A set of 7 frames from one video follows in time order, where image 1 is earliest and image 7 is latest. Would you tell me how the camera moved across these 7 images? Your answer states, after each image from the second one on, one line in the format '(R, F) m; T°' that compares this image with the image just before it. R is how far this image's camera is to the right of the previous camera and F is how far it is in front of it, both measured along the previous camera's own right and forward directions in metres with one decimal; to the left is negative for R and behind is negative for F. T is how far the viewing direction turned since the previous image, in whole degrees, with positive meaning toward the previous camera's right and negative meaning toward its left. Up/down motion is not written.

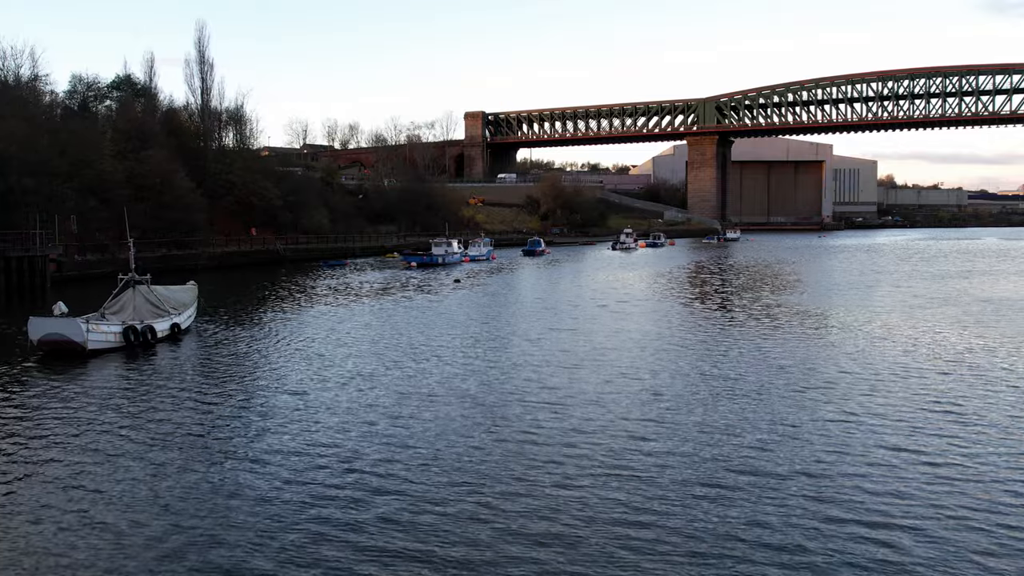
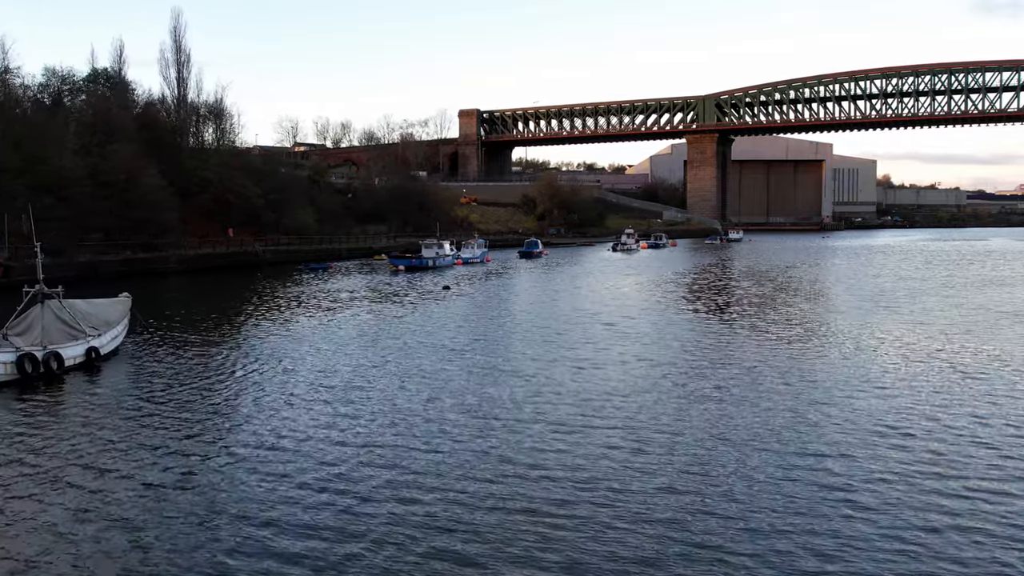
(0.0, +3.3) m; 0°
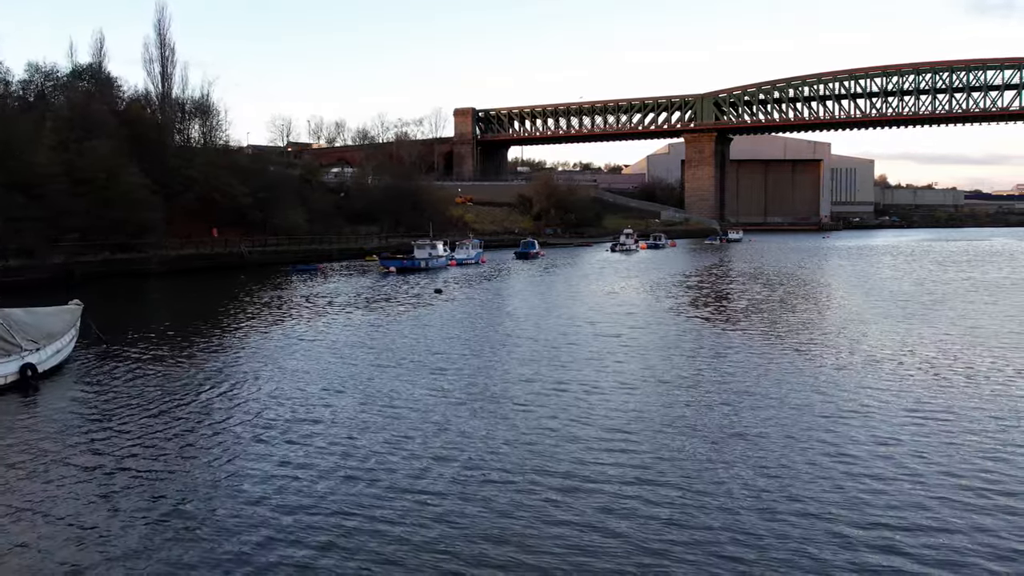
(0.0, +1.8) m; 0°
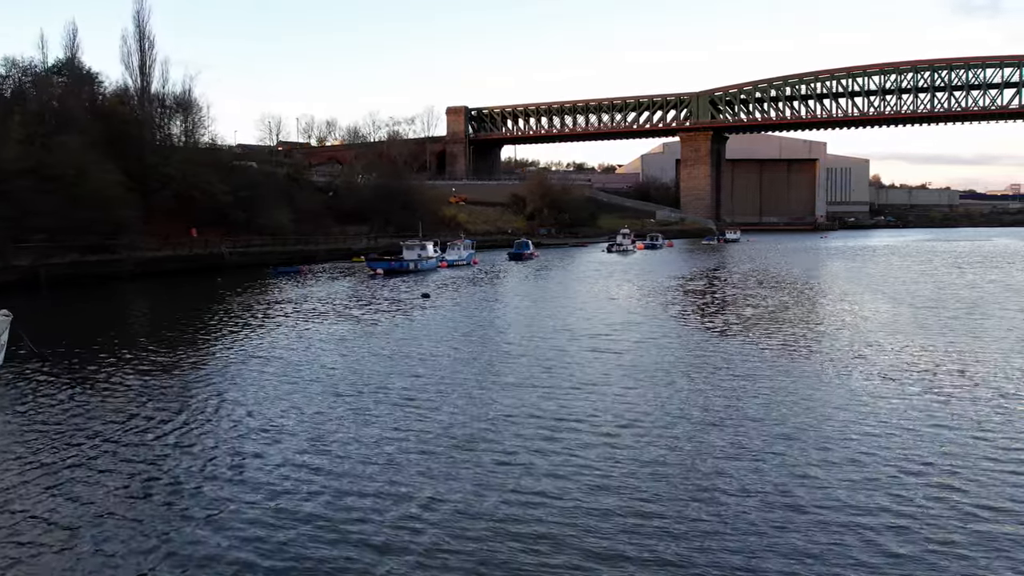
(0.0, +2.0) m; 0°
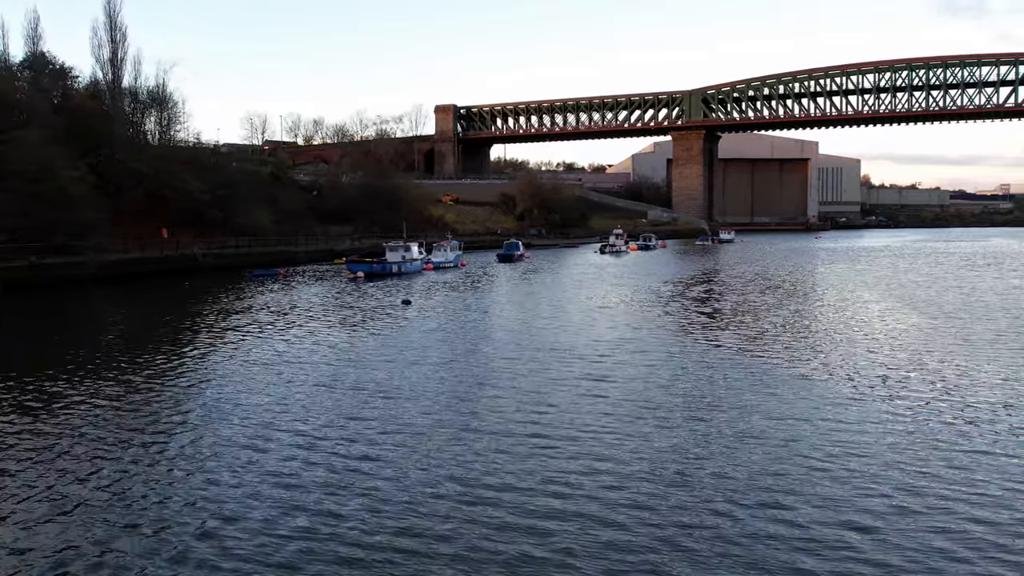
(0.0, +2.2) m; +1°
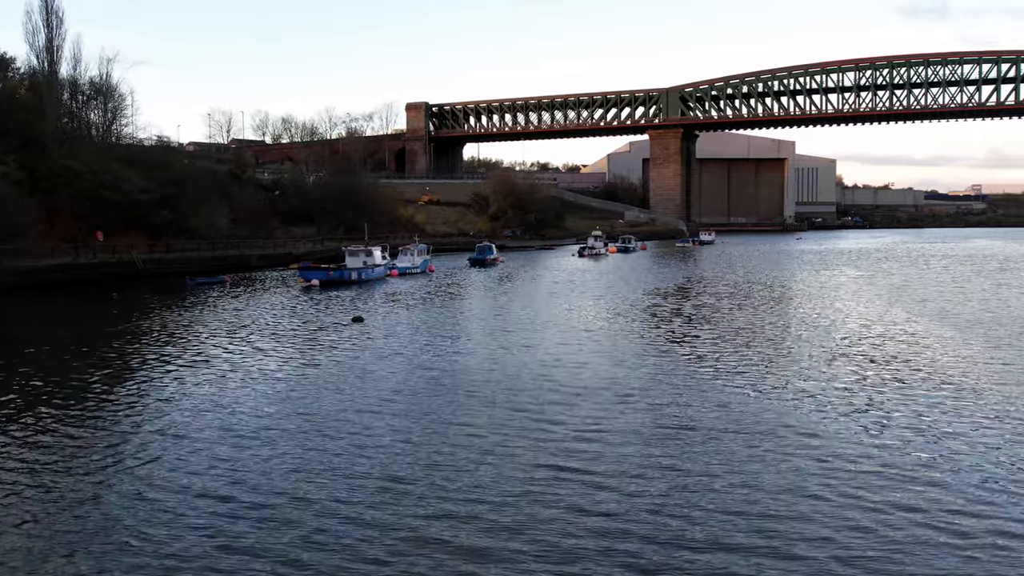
(+0.1, +3.5) m; +2°
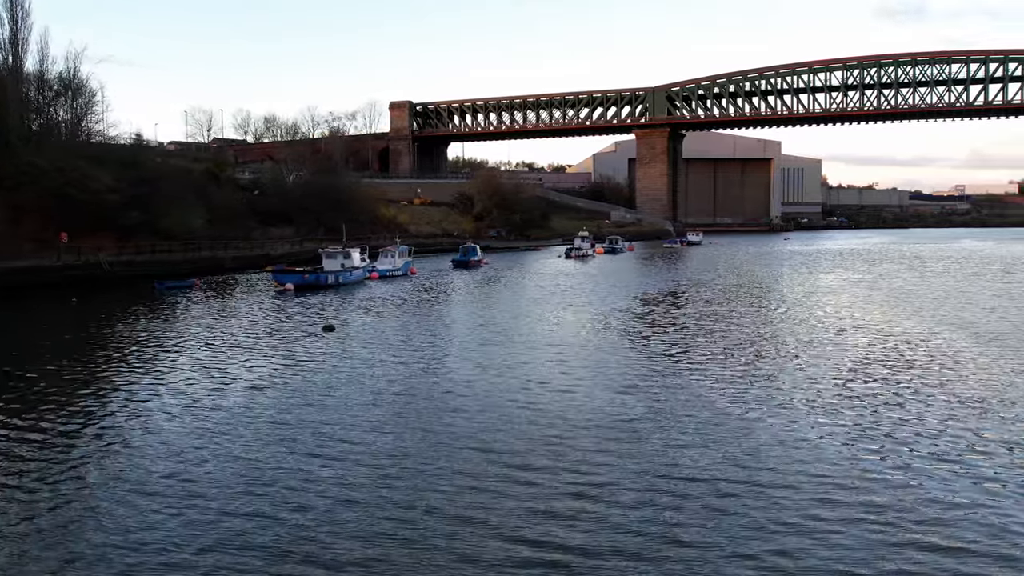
(0.0, +1.5) m; +1°
